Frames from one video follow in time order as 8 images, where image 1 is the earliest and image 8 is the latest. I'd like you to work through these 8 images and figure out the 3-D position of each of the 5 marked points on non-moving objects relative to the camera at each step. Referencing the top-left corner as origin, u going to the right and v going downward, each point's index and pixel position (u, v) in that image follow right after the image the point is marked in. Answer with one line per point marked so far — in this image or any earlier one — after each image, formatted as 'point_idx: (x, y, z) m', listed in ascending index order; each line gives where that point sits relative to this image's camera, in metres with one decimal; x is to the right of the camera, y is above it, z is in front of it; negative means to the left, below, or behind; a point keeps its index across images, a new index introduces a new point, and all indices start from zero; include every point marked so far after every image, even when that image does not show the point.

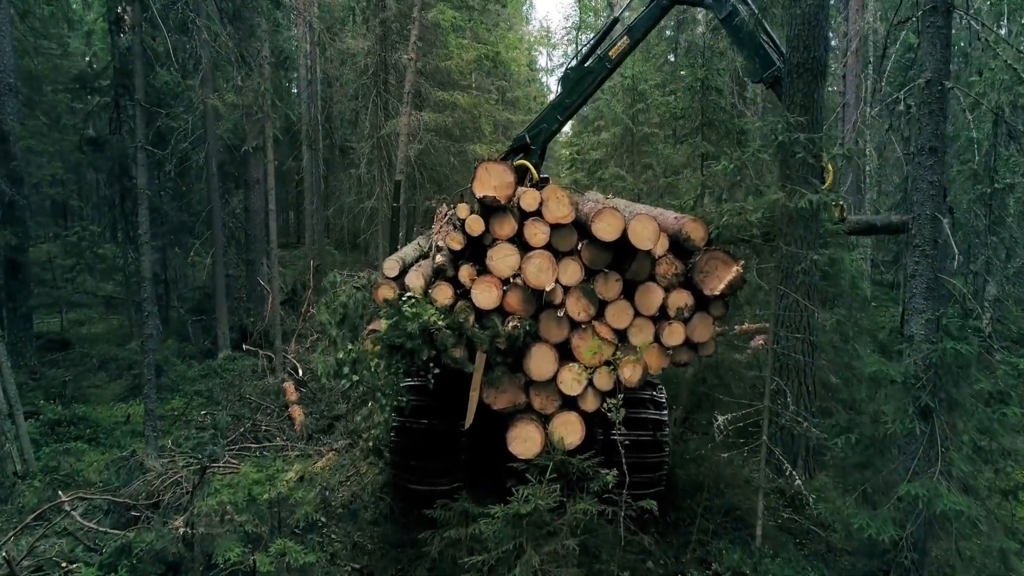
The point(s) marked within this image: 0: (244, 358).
0: (-4.3, -1.1, +11.2) m
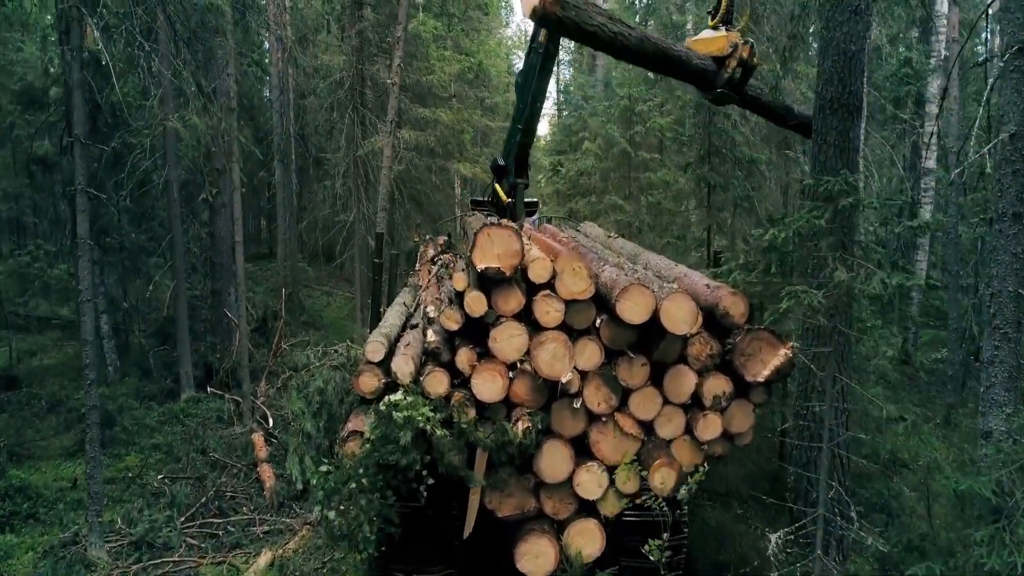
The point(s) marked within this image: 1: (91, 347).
0: (-4.4, -1.6, +10.3) m
1: (-4.2, -0.6, +7.1) m
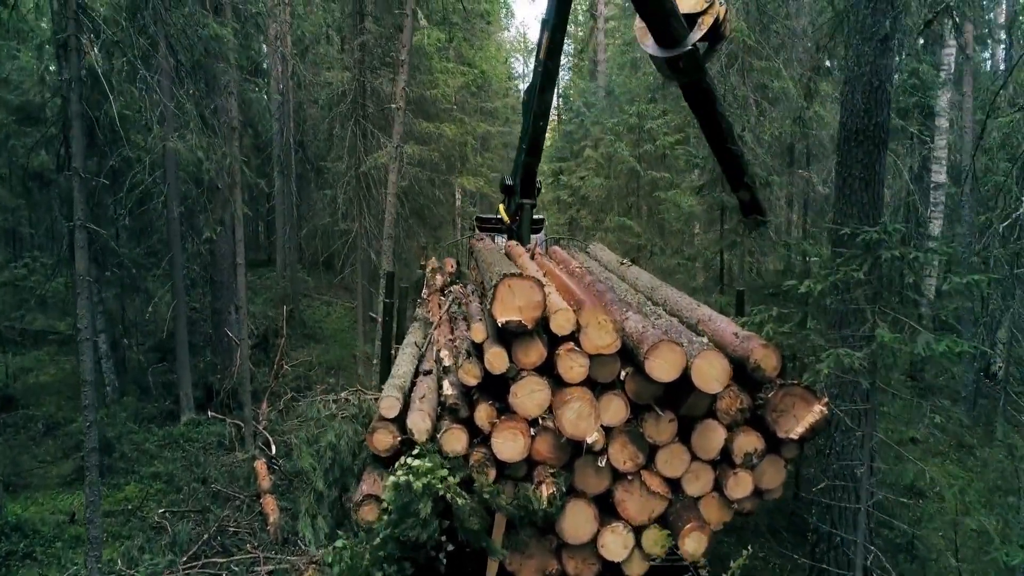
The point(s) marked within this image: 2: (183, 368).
0: (-4.3, -1.9, +10.1) m
1: (-4.1, -0.9, +6.9) m
2: (-4.9, -1.2, +10.4) m
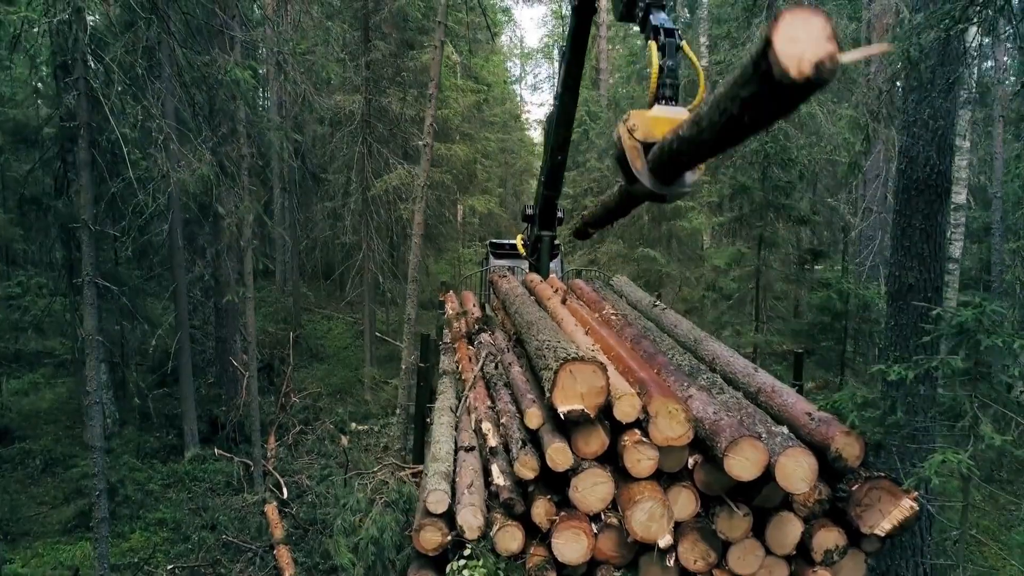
0: (-4.1, -2.3, +9.7) m
1: (-3.9, -1.3, +6.6) m
2: (-4.6, -1.6, +10.1) m
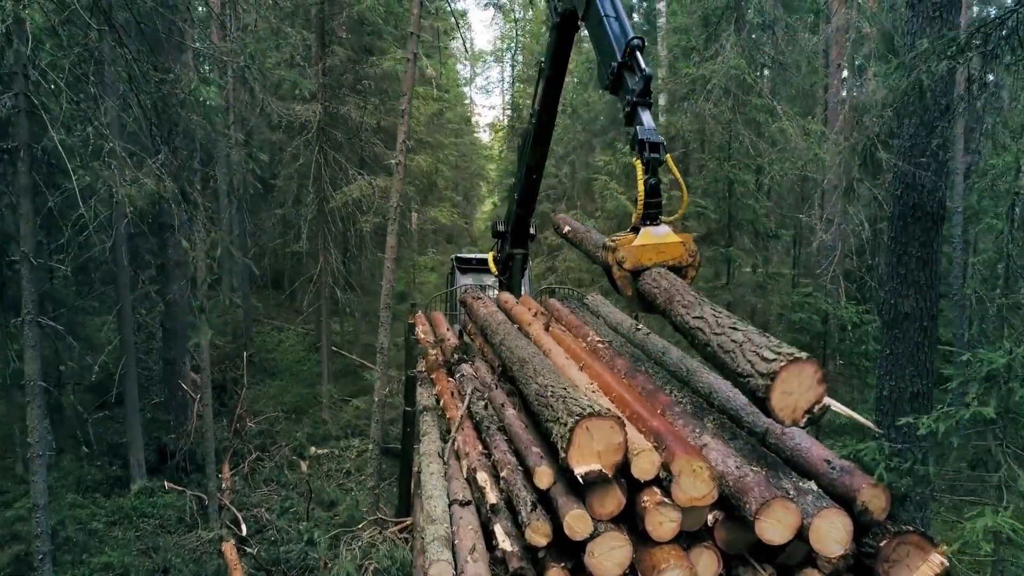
0: (-4.5, -2.6, +9.1) m
1: (-4.0, -1.5, +6.0) m
2: (-5.0, -1.9, +9.4) m
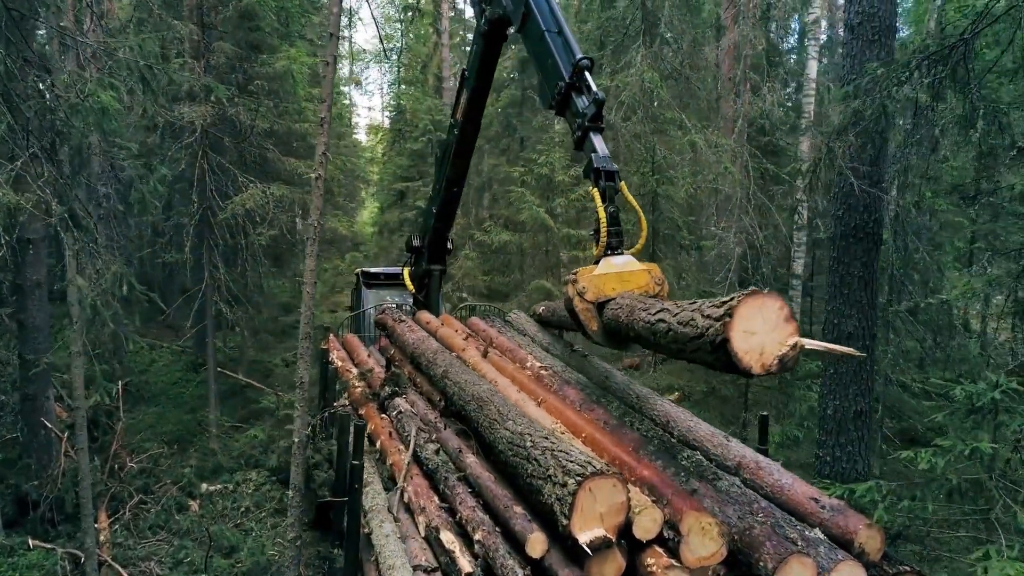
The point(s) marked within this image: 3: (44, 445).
0: (-5.4, -2.9, +7.9) m
1: (-4.5, -1.8, +4.9) m
2: (-6.0, -2.2, +8.1) m
3: (-5.8, -2.0, +8.8) m
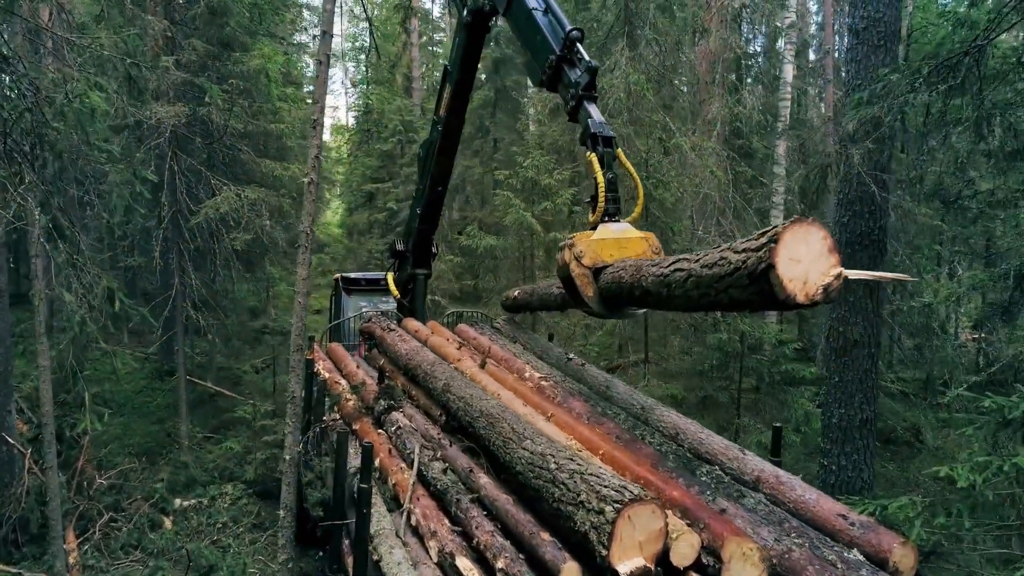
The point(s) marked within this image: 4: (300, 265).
0: (-5.5, -3.0, +7.5) m
1: (-4.4, -1.9, +4.5) m
2: (-6.2, -2.3, +7.6) m
3: (-6.0, -2.1, +8.4) m
4: (-1.6, +0.2, +5.4) m
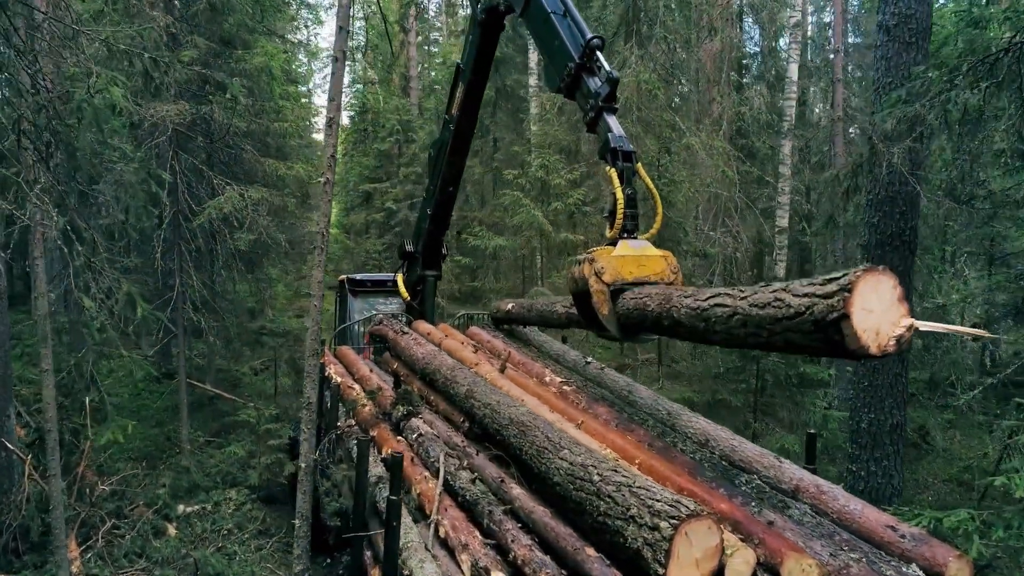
0: (-5.4, -3.0, +7.3) m
1: (-4.3, -1.9, +4.3) m
2: (-6.0, -2.3, +7.4) m
3: (-5.9, -2.1, +8.2) m
4: (-1.5, +0.2, +5.3) m
